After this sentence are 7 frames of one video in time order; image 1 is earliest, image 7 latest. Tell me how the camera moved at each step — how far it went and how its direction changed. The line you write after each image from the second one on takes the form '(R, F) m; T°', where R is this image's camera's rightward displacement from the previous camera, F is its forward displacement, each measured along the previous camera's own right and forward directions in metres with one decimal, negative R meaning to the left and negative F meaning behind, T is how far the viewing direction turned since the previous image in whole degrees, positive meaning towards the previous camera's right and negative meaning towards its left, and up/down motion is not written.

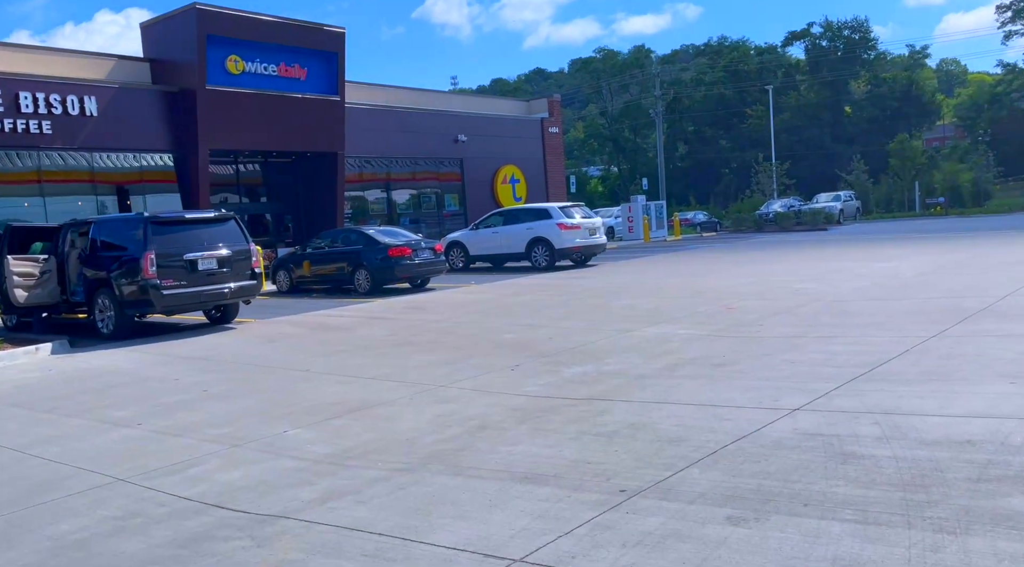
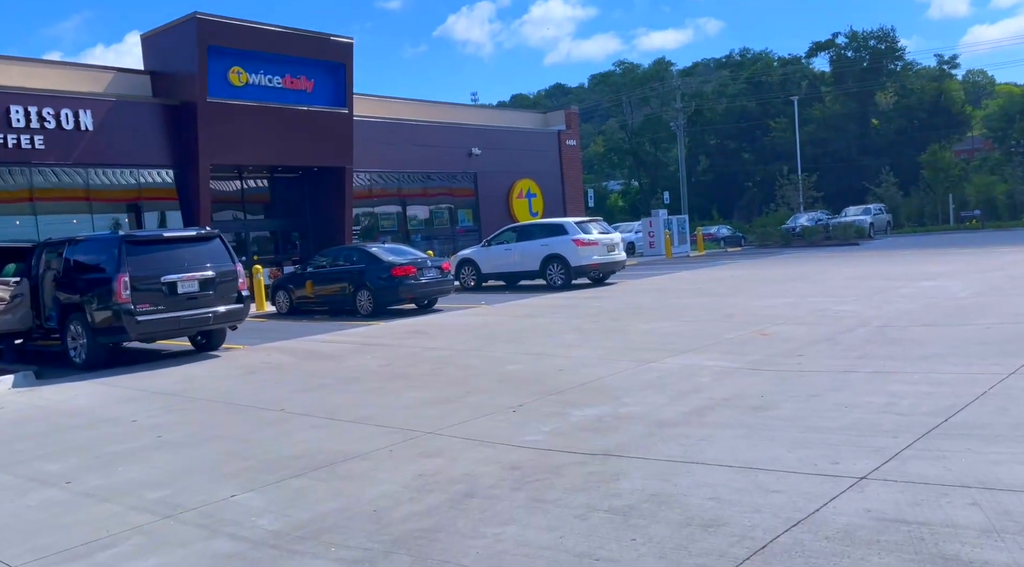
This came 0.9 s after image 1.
(+0.2, +1.3) m; -1°
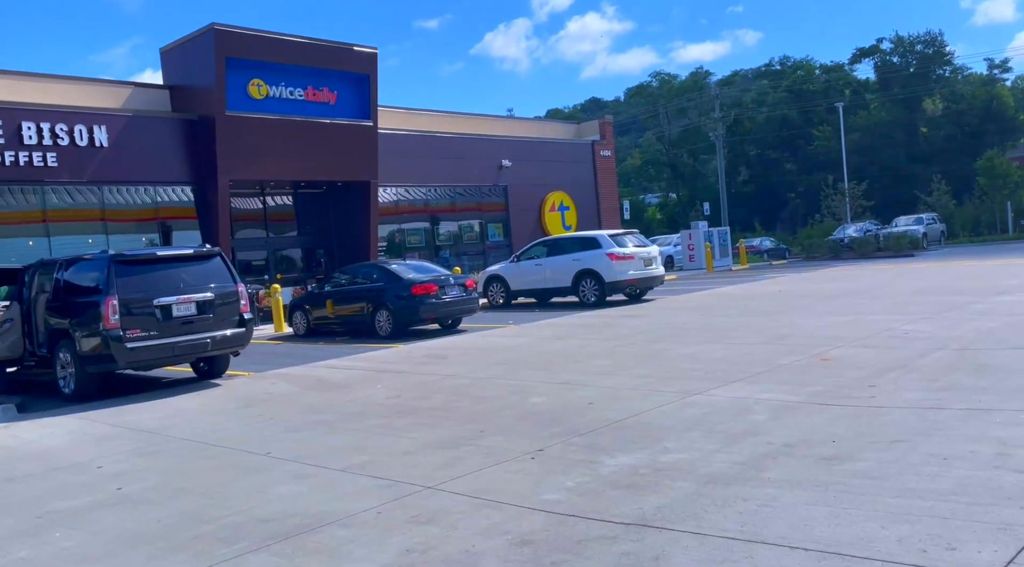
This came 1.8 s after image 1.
(+0.2, +1.3) m; -2°
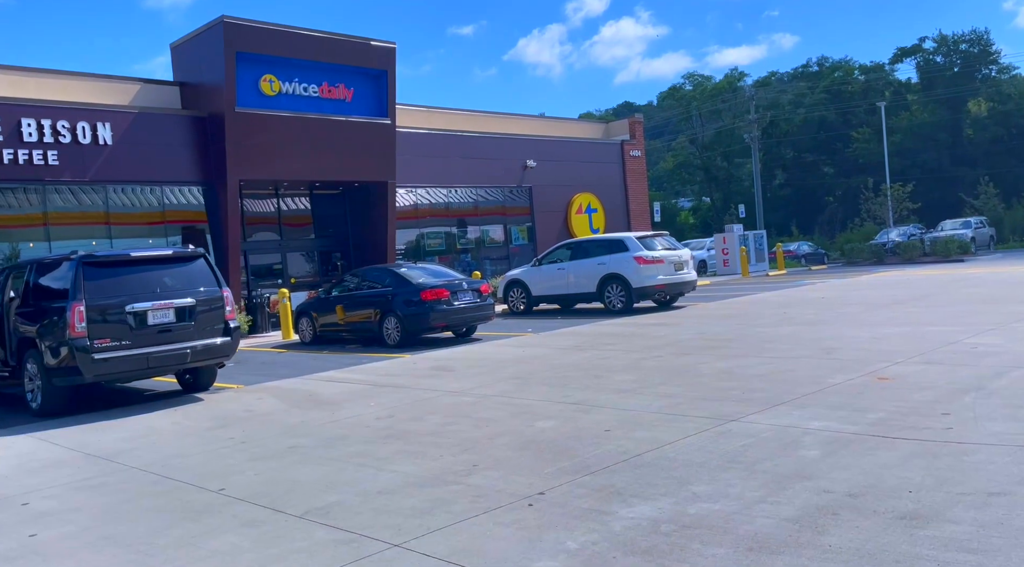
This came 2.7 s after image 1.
(+0.2, +1.3) m; -2°
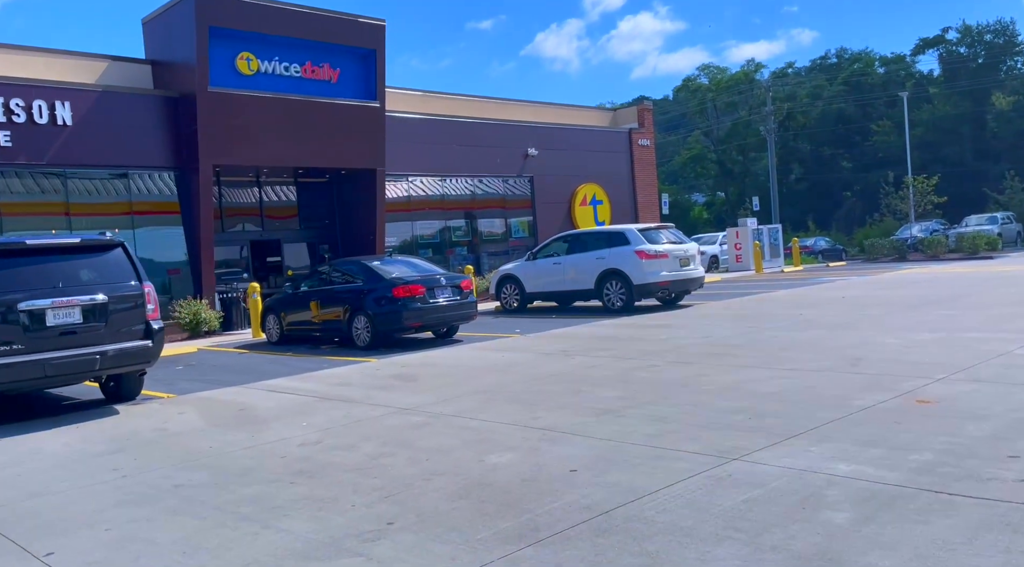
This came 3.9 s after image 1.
(+0.5, +1.8) m; -1°
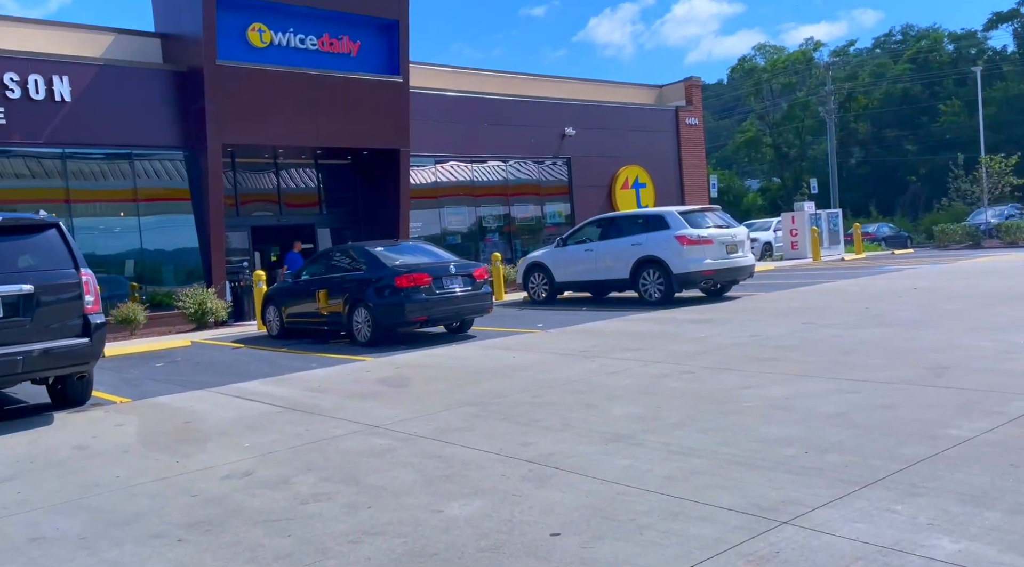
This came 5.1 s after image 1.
(+0.4, +1.8) m; -3°
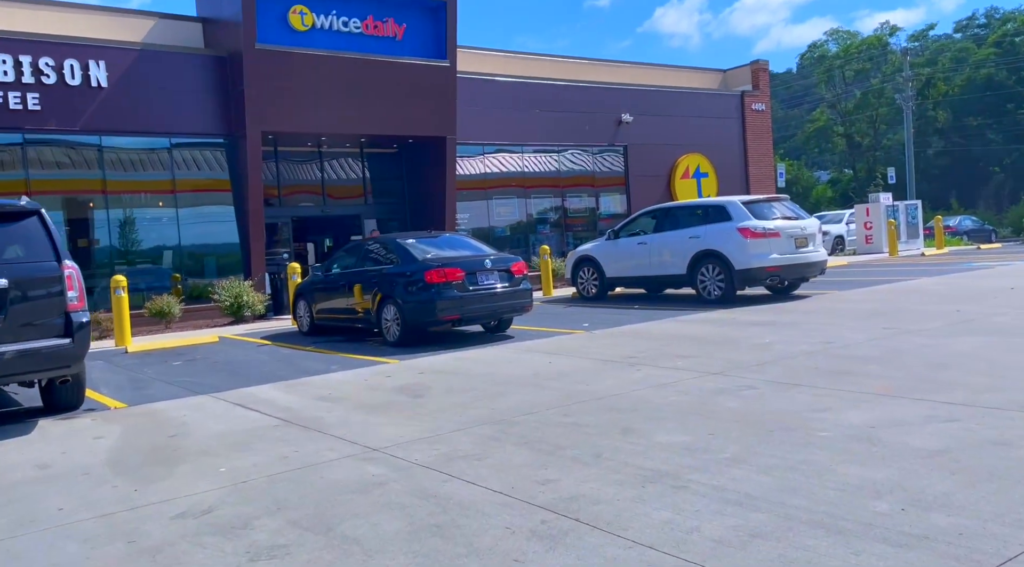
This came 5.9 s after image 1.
(+0.2, +1.2) m; -4°
